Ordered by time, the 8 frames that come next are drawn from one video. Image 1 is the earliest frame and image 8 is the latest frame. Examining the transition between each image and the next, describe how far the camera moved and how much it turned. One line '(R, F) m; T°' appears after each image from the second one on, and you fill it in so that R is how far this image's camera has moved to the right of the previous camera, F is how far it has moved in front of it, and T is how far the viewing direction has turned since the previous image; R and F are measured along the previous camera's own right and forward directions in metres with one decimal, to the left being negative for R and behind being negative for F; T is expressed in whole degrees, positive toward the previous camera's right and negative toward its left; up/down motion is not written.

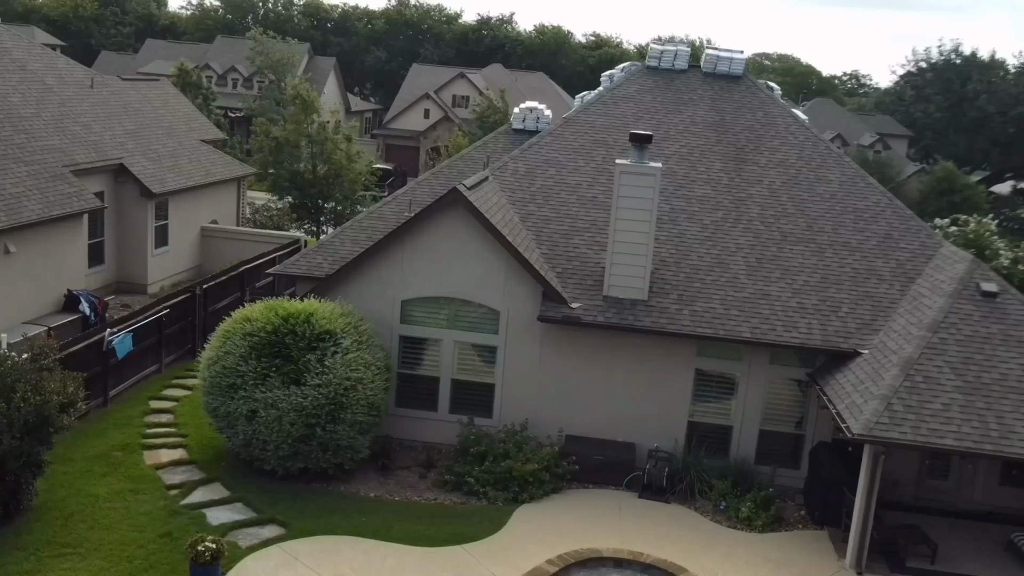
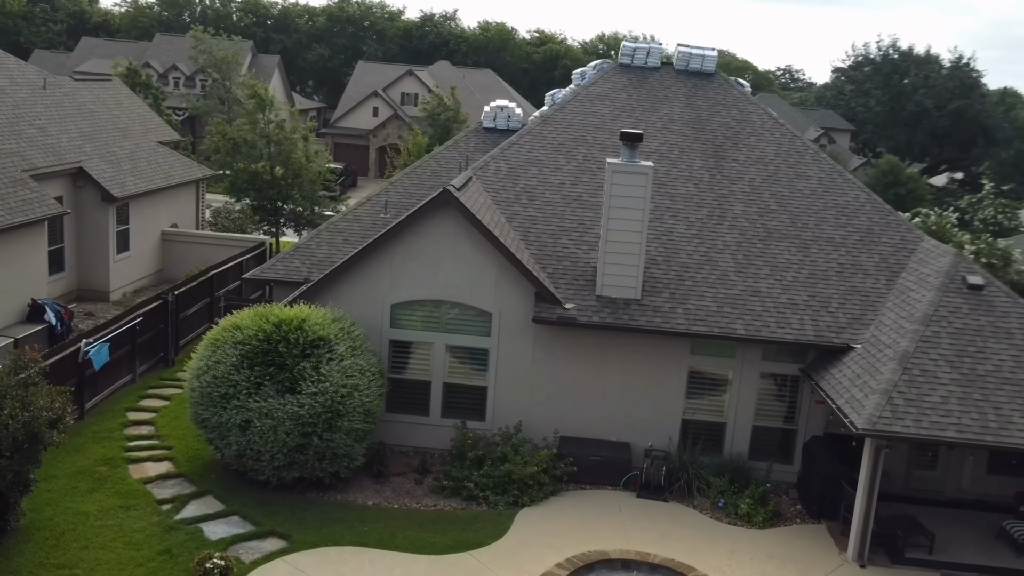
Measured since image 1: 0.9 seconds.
(-0.7, +0.2) m; +3°
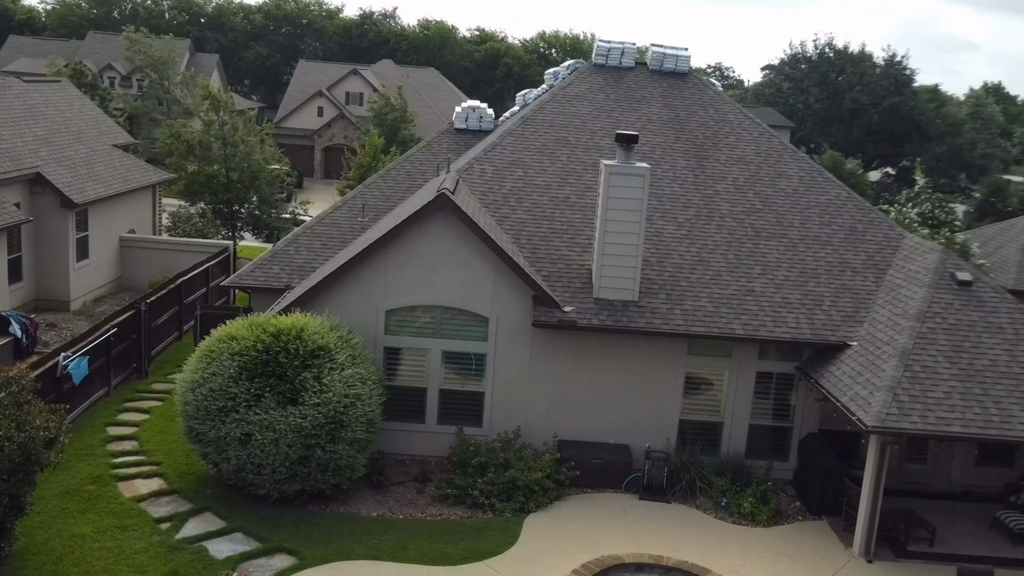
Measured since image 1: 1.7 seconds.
(-0.8, +0.2) m; +3°
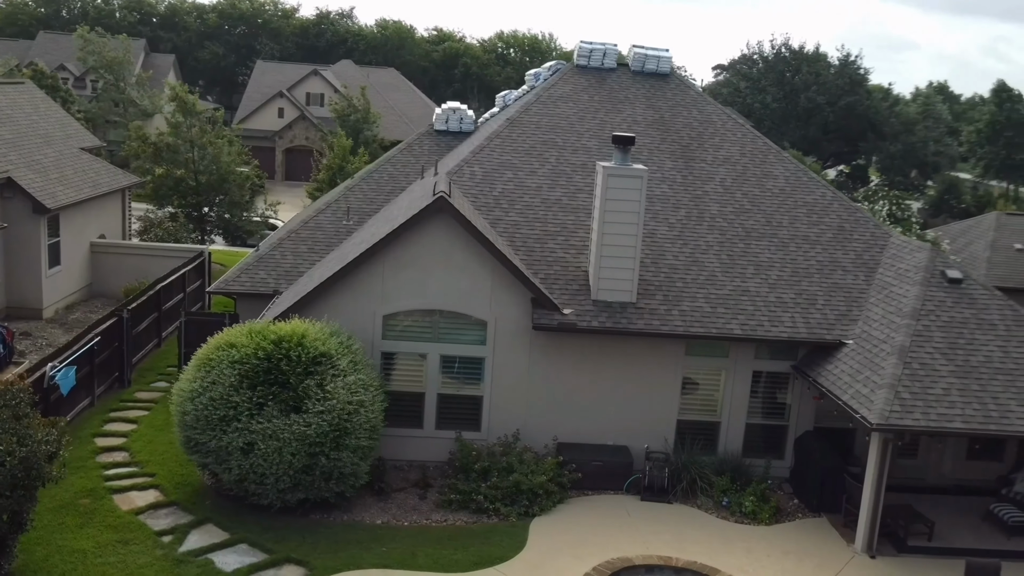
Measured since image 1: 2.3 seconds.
(-0.6, +0.1) m; +2°
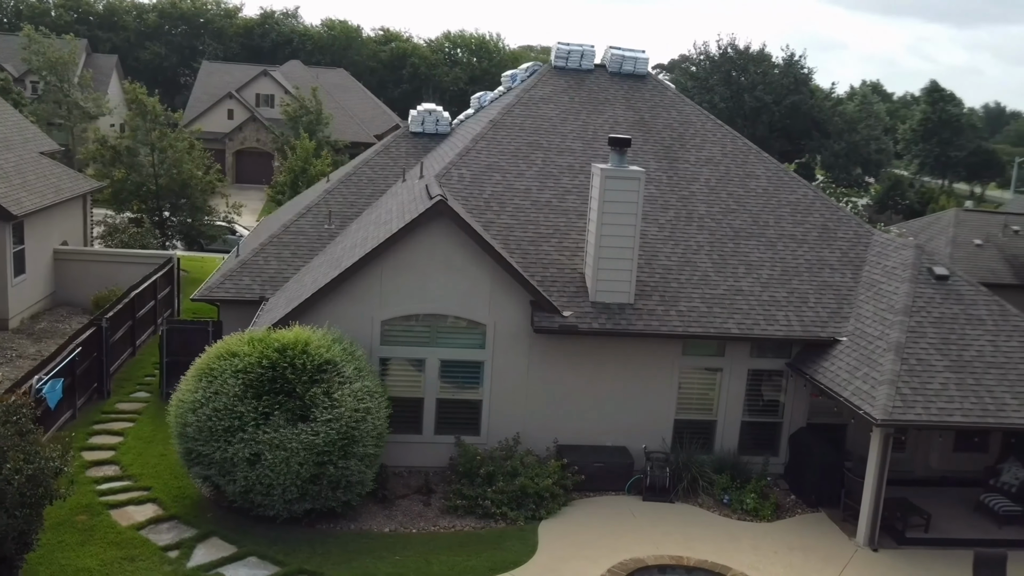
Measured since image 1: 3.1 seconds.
(-0.7, +0.1) m; +3°
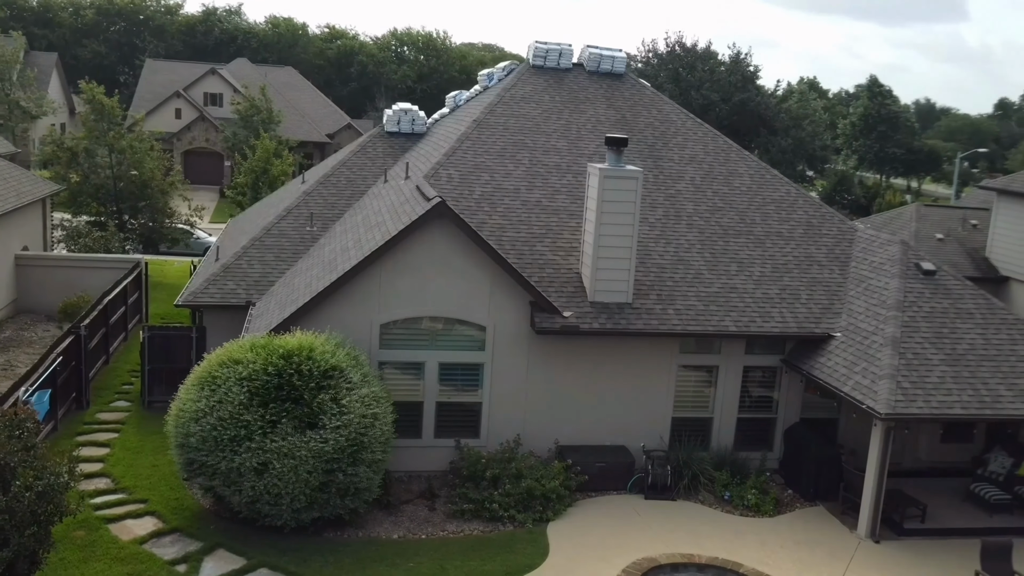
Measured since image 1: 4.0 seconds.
(-0.7, +0.1) m; +3°
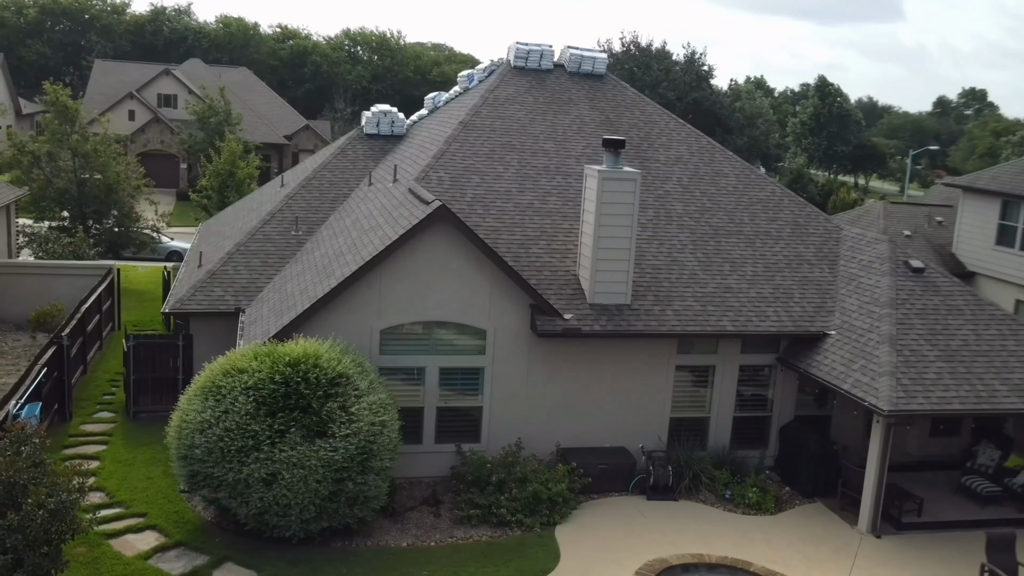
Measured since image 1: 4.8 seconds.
(-0.6, +0.1) m; +3°
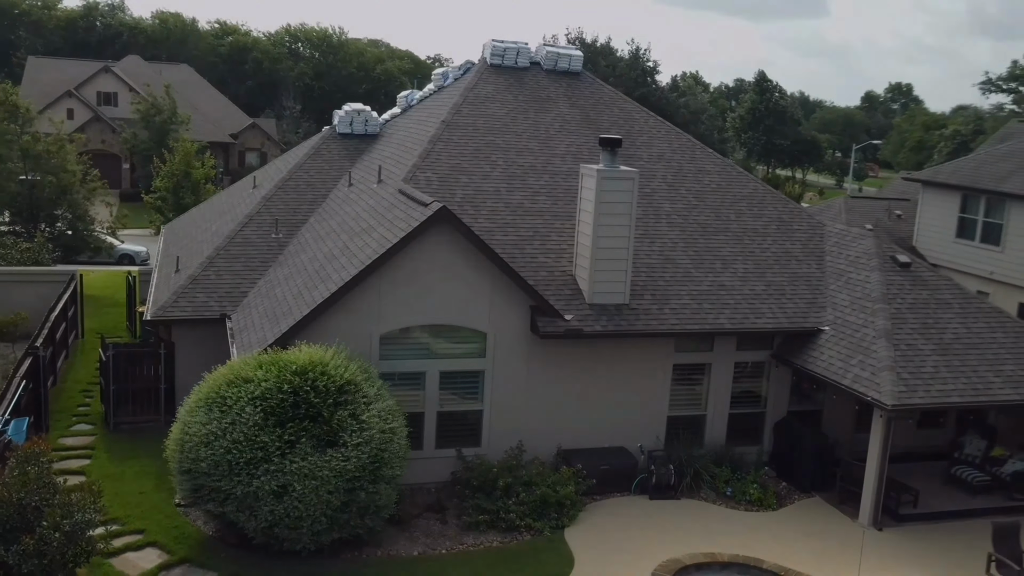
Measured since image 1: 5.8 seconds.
(-0.8, +0.1) m; +3°
